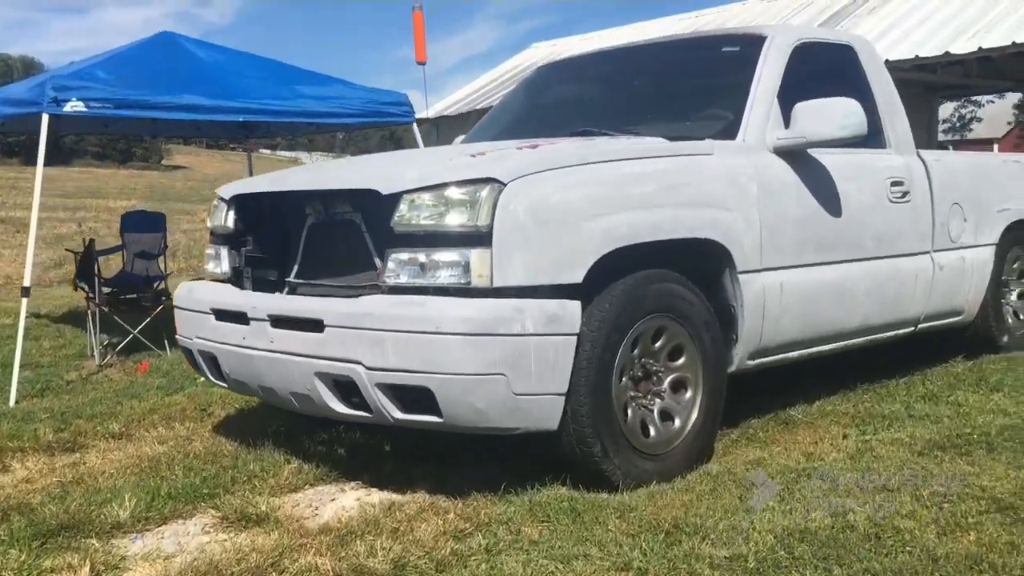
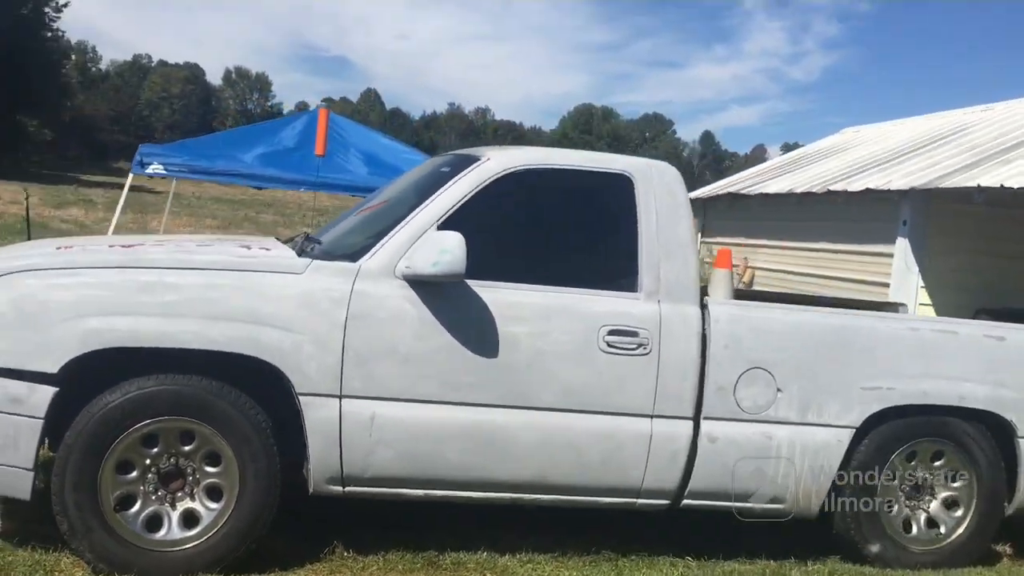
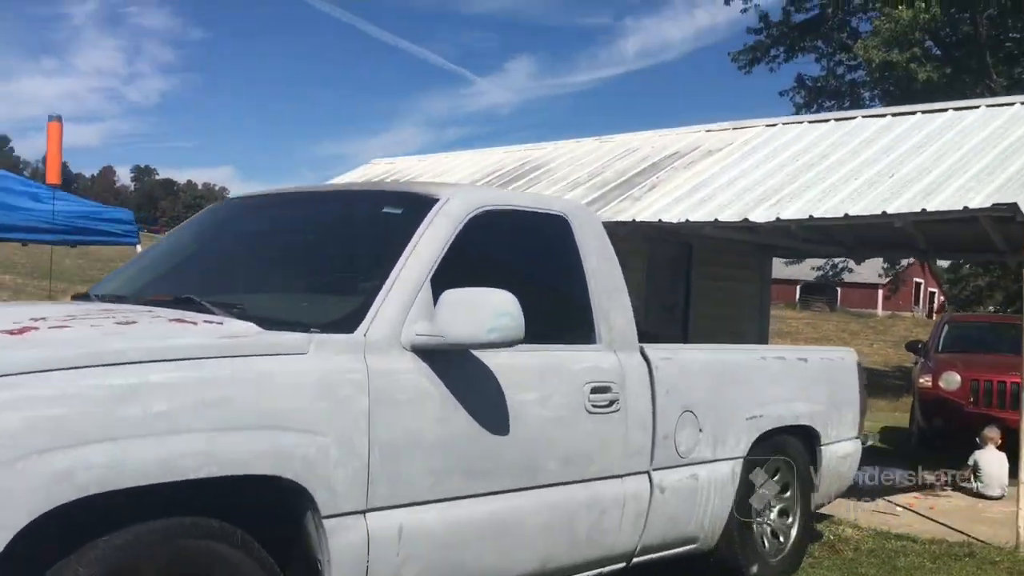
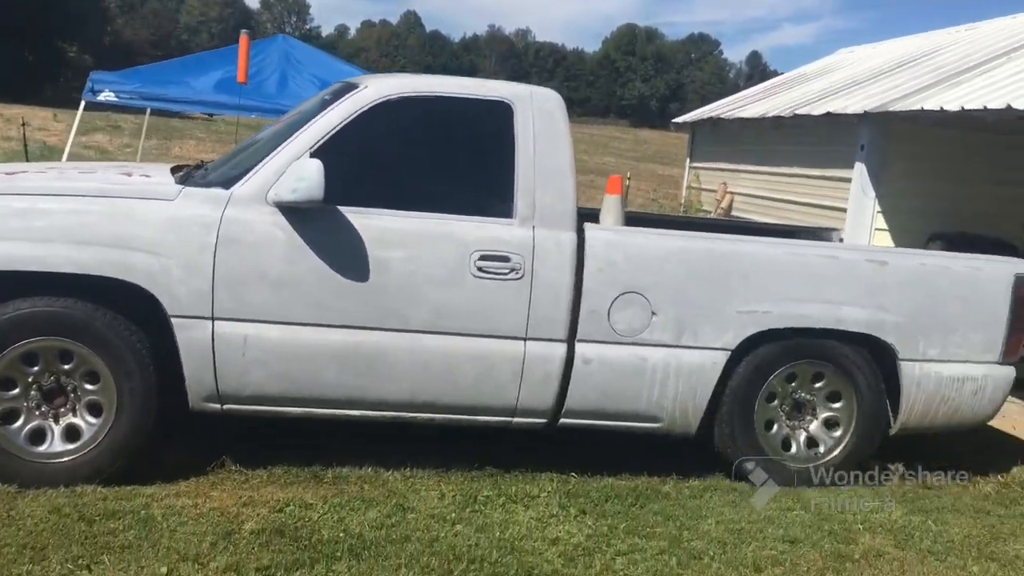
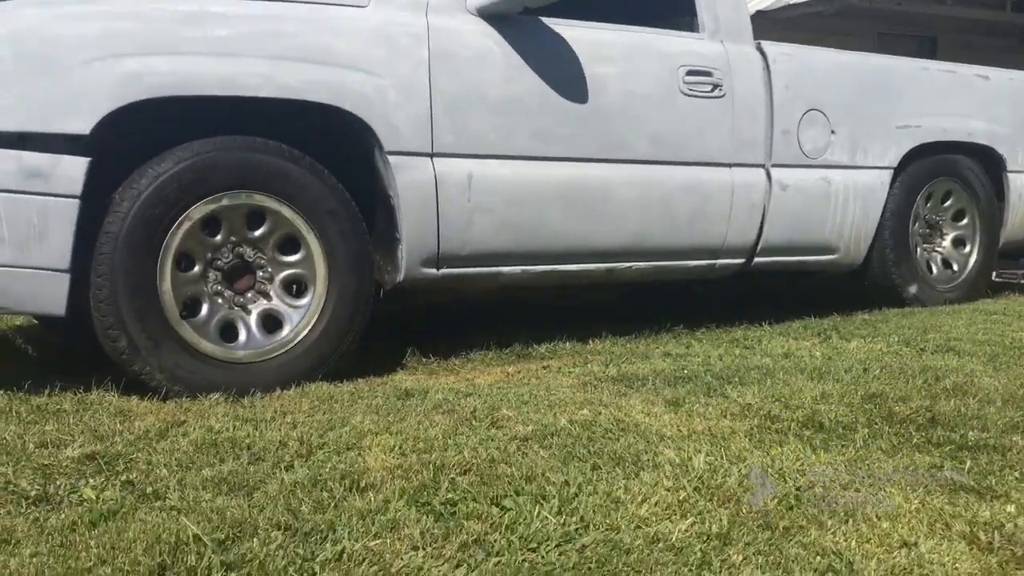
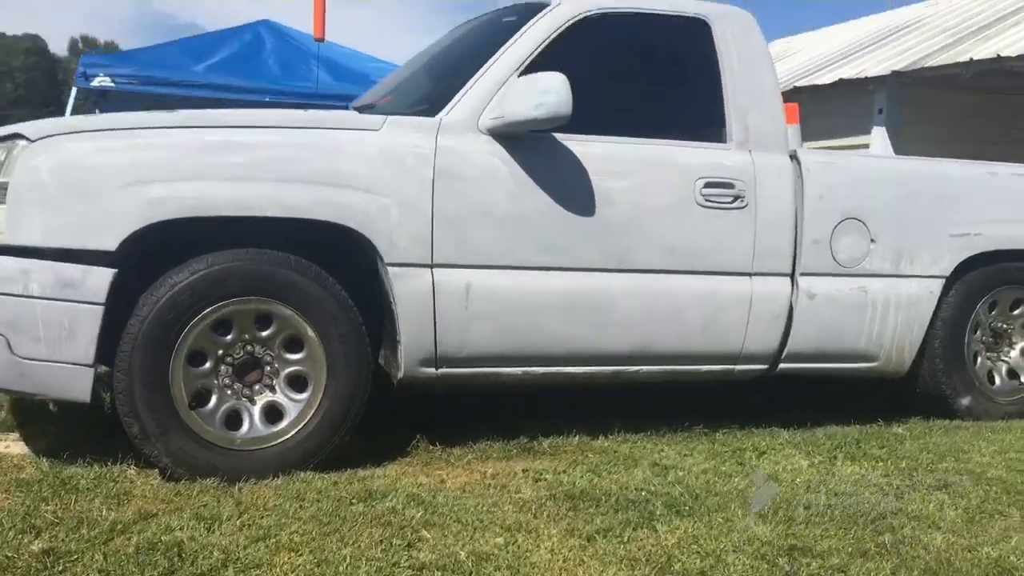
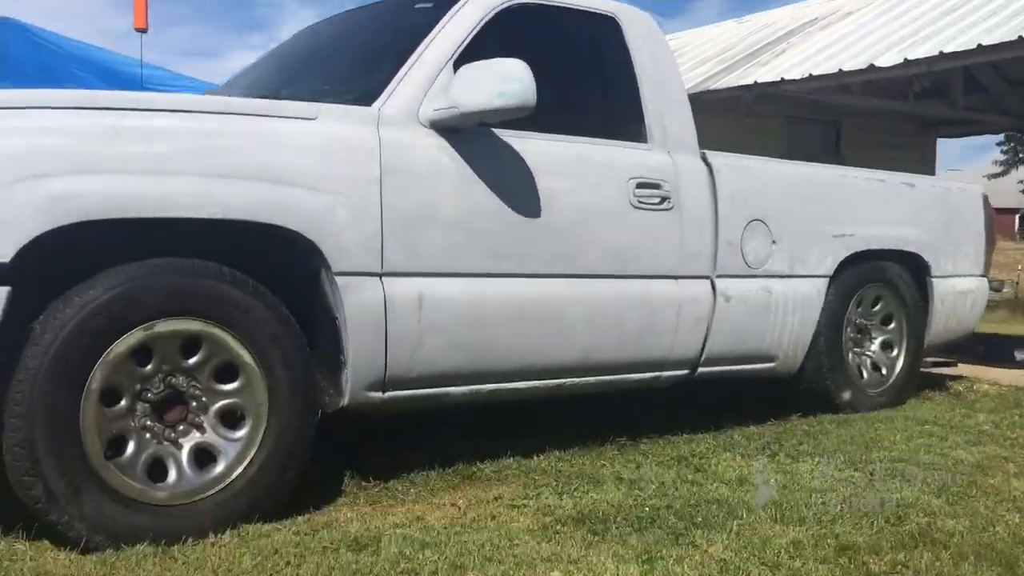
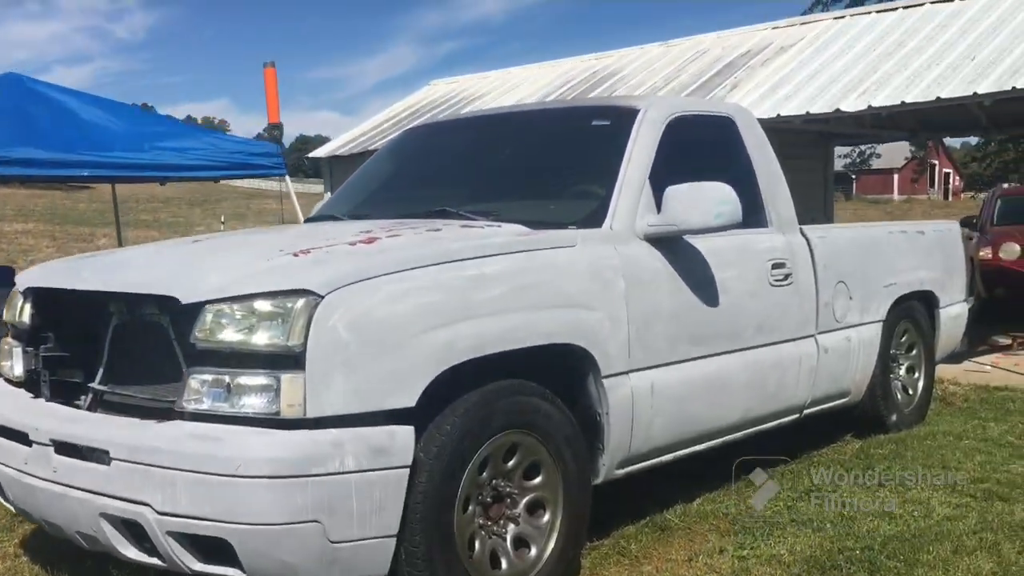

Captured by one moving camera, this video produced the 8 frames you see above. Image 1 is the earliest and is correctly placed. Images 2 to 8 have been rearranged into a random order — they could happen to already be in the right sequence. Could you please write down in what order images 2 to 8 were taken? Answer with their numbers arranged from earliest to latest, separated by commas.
8, 3, 7, 5, 6, 2, 4
